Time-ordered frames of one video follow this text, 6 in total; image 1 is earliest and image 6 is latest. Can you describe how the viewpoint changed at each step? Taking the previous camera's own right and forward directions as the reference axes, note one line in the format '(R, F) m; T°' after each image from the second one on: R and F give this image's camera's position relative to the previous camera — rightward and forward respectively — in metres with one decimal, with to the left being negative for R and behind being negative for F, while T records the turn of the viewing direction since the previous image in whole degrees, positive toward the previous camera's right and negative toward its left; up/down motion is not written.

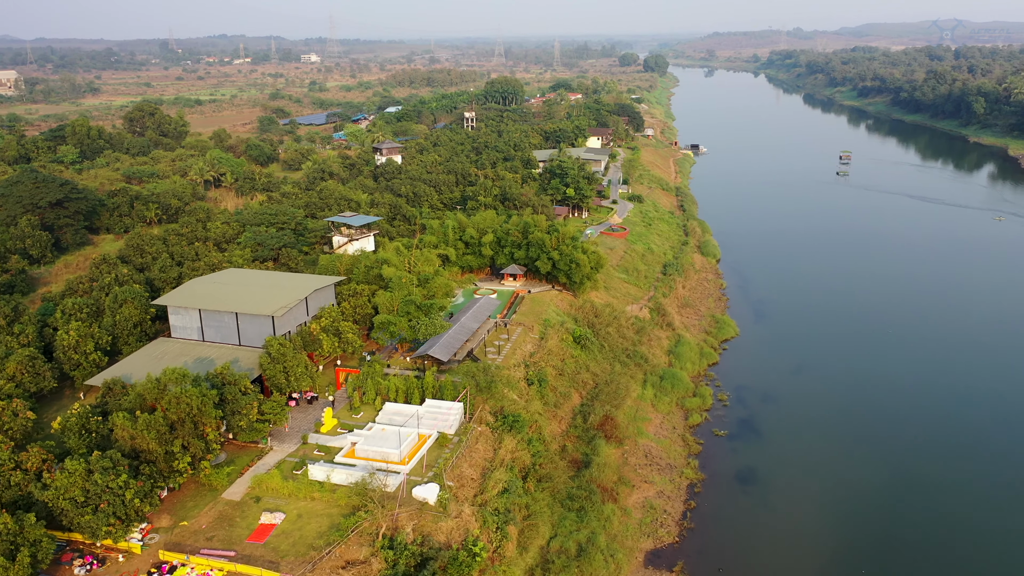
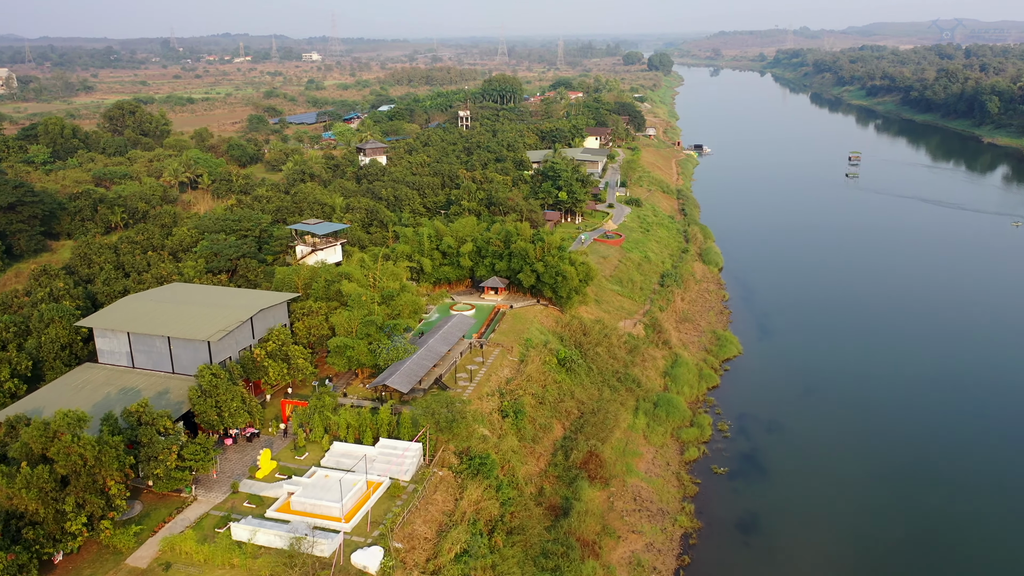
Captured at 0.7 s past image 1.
(+1.3, +3.9) m; 0°
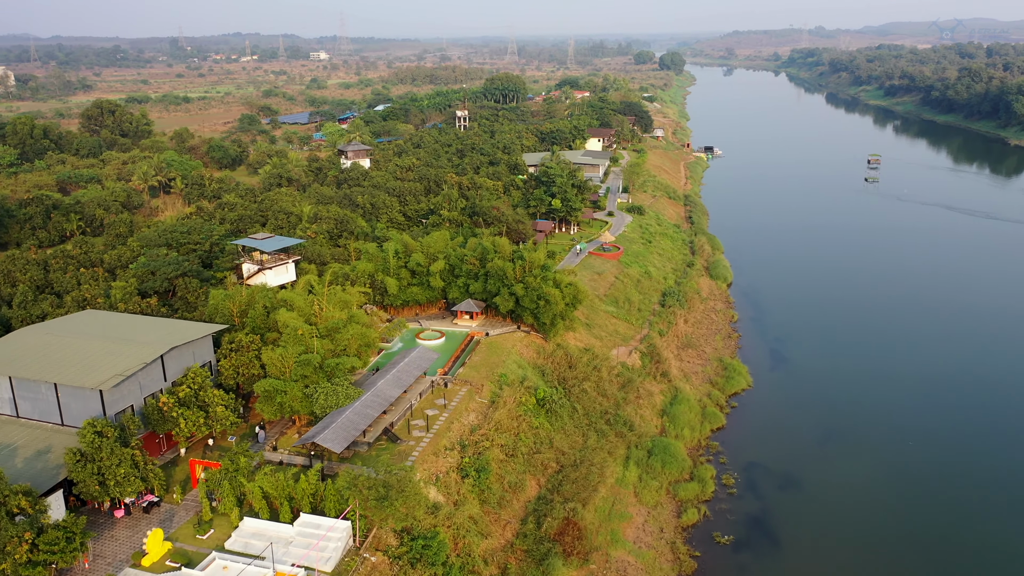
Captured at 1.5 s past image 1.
(+1.6, +5.0) m; -1°
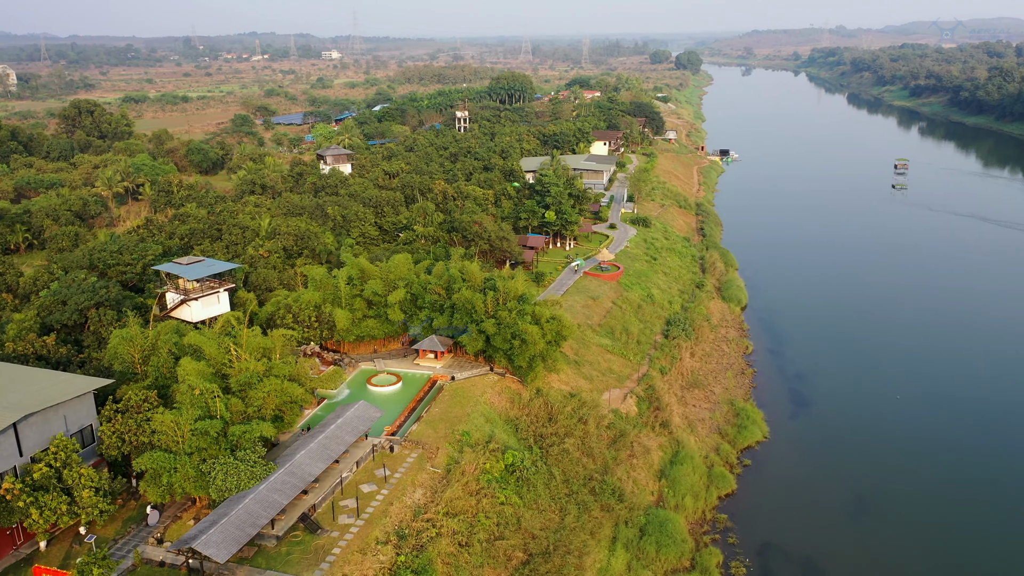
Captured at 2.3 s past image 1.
(+1.7, +5.5) m; -1°
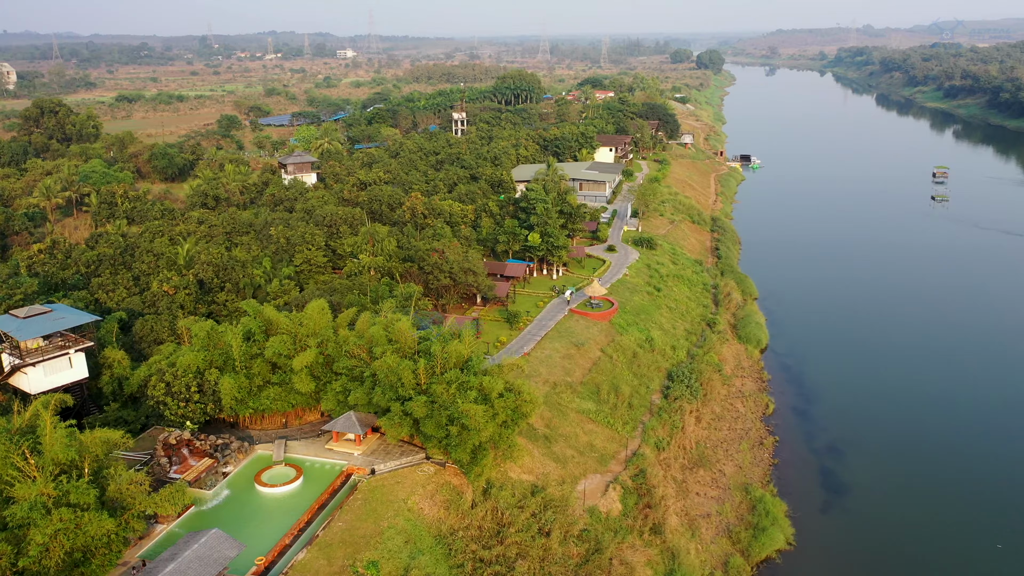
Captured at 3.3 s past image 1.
(+2.3, +7.3) m; -1°
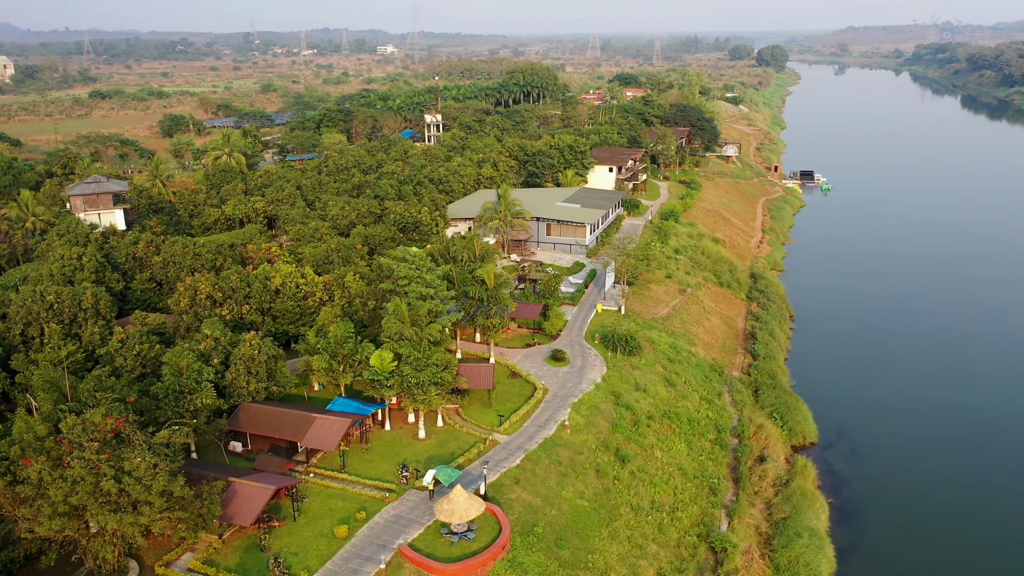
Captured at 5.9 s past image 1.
(+6.2, +19.5) m; -4°
